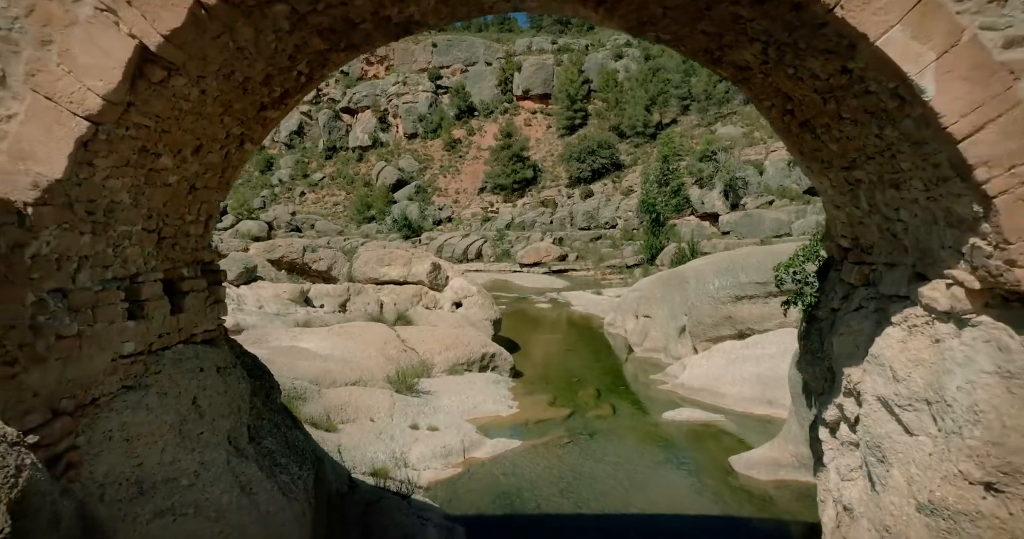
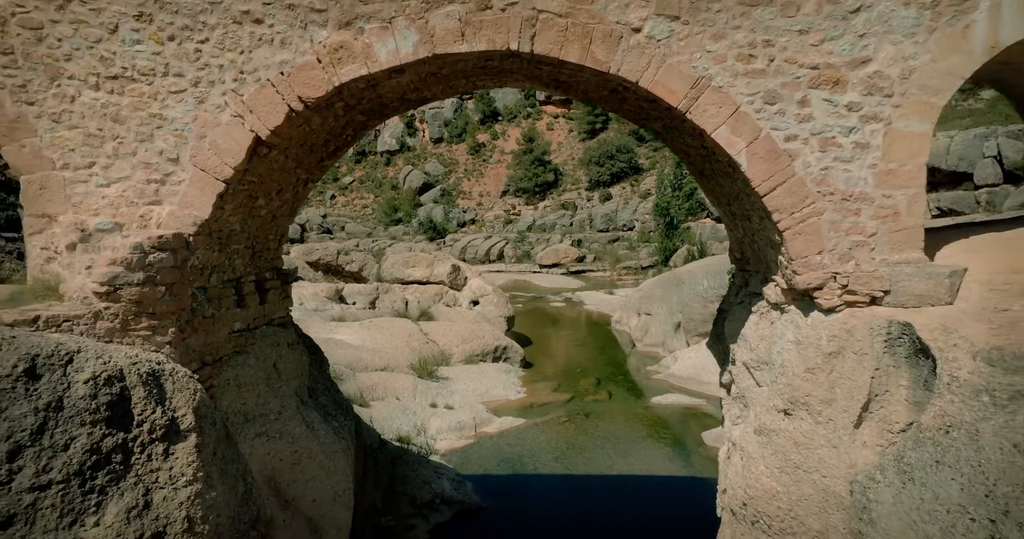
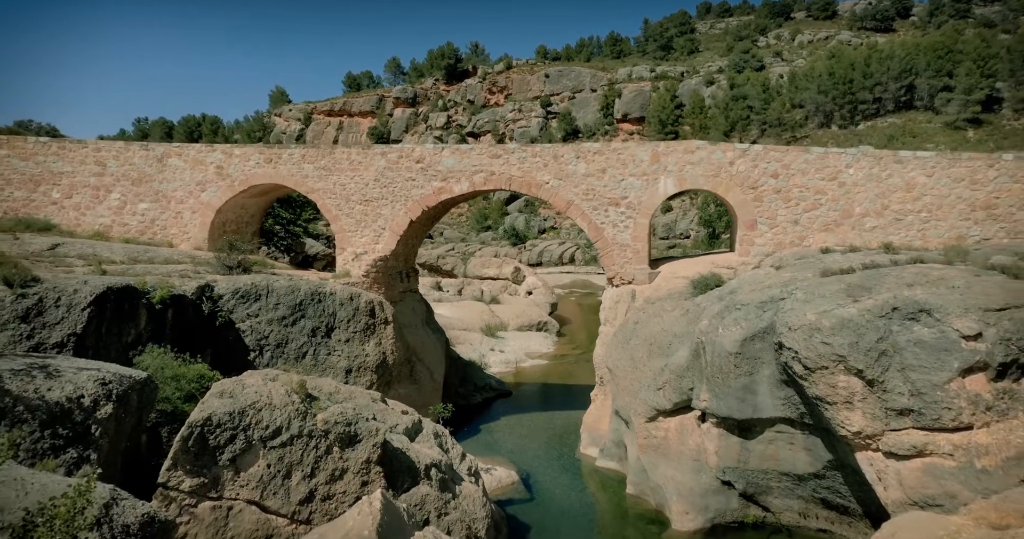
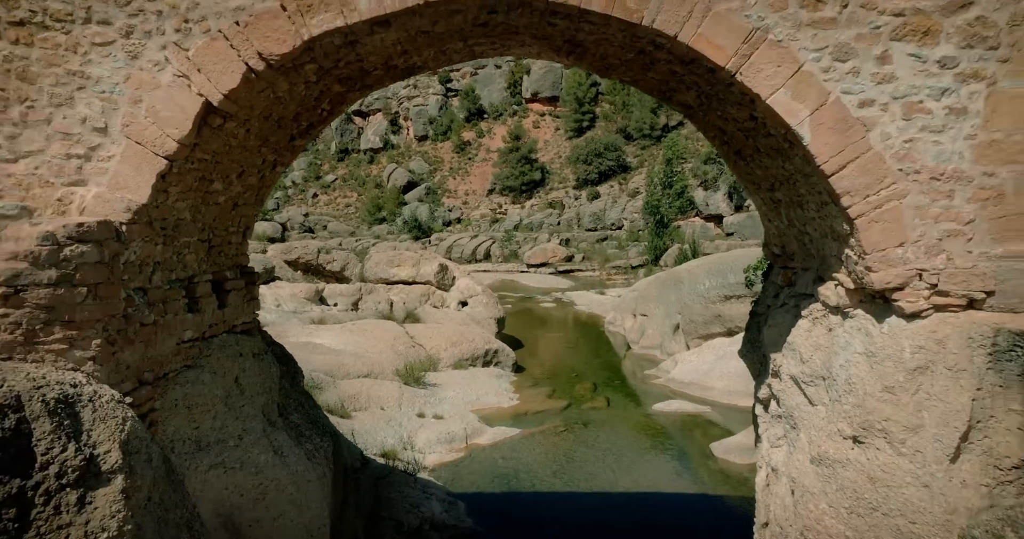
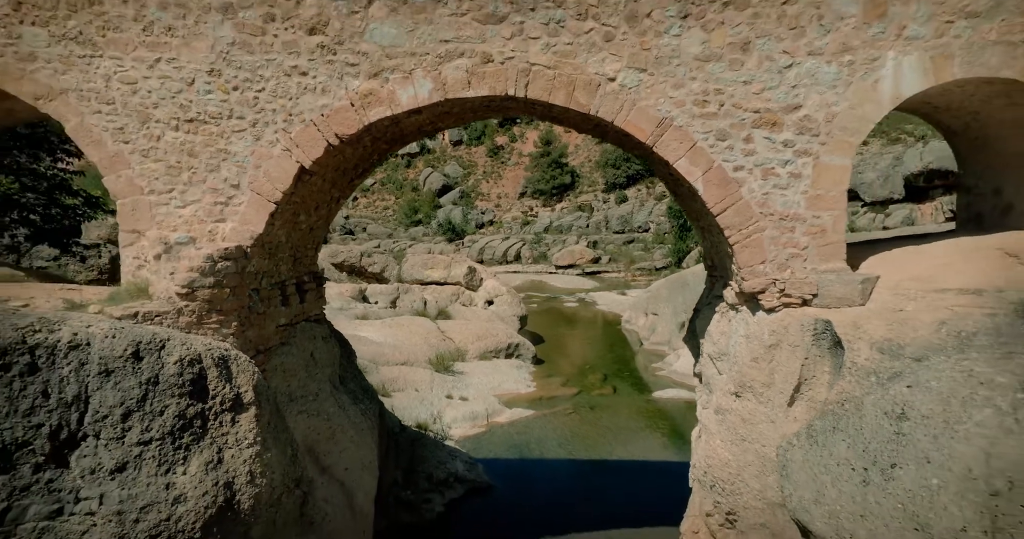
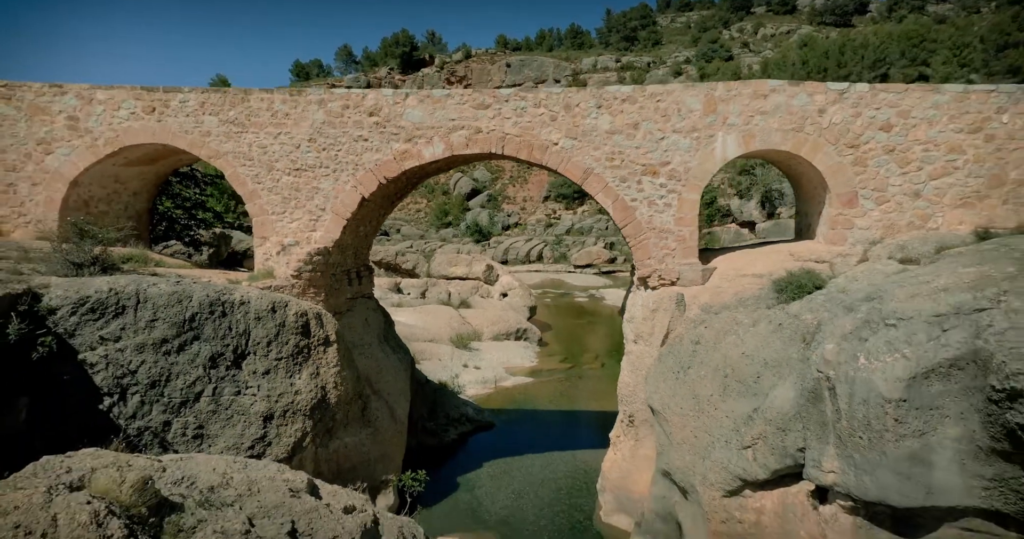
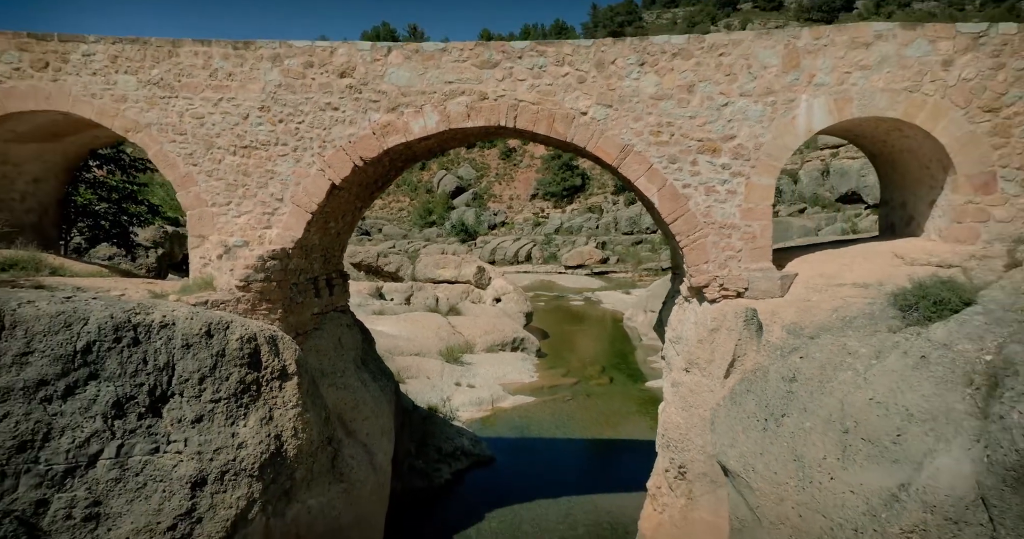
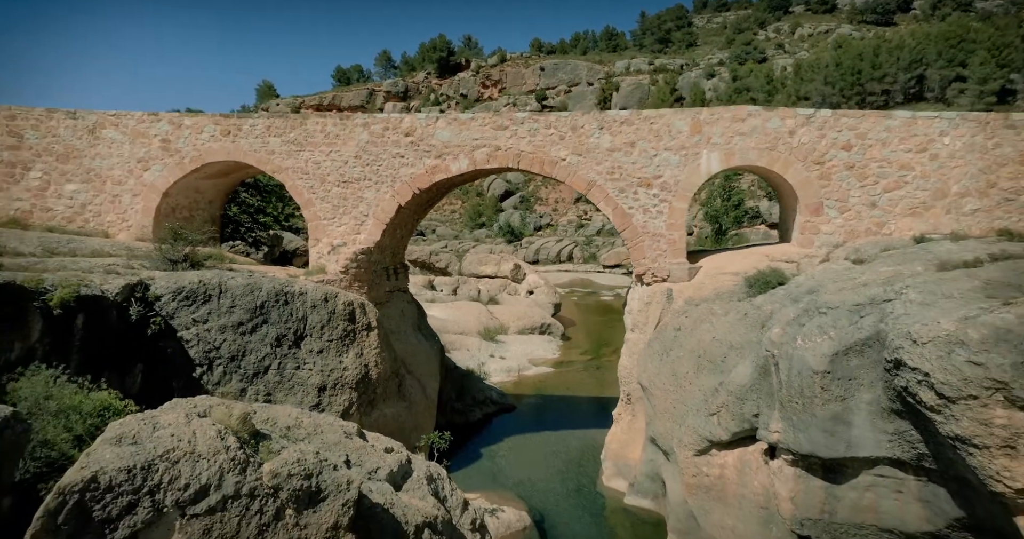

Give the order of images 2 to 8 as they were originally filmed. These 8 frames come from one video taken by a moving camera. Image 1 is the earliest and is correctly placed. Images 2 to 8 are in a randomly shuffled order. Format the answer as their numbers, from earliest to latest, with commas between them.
4, 2, 5, 7, 6, 8, 3
